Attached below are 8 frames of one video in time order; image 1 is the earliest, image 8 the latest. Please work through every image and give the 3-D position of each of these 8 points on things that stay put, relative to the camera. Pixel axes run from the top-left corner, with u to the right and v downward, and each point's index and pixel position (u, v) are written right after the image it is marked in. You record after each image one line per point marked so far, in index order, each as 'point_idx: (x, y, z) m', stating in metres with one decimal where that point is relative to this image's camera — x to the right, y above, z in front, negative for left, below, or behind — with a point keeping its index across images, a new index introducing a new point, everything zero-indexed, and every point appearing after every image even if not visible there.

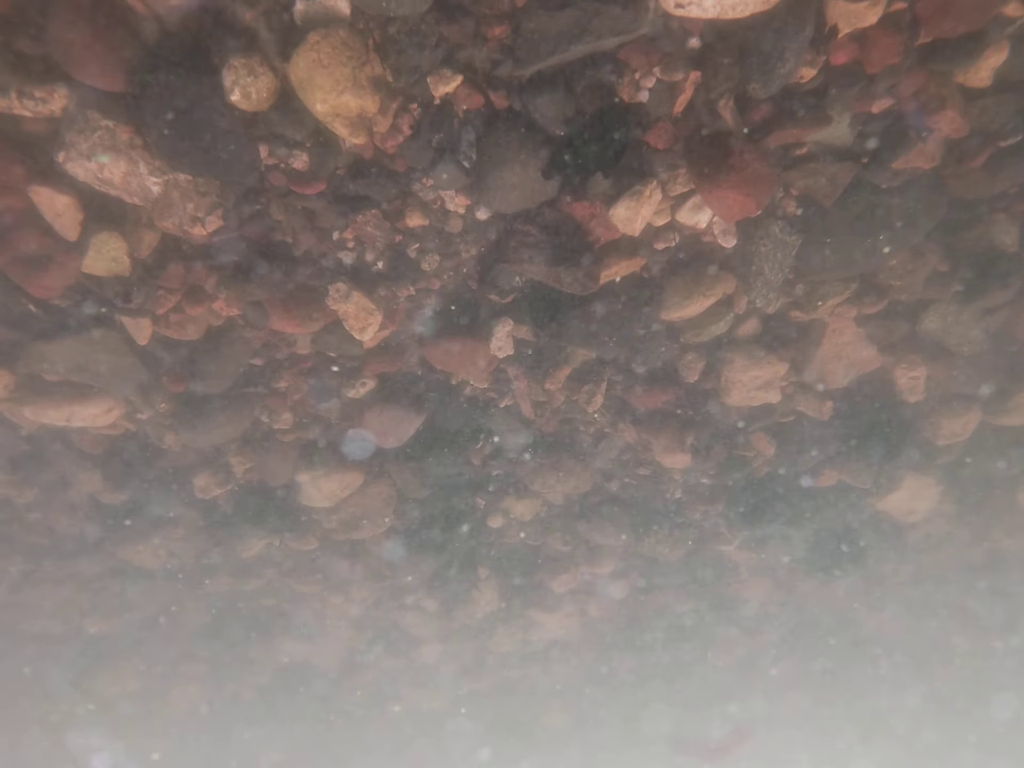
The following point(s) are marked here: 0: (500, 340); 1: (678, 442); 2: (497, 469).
0: (0.0, +0.2, +3.5) m
1: (+1.0, -0.3, +4.0) m
2: (0.0, -0.5, +4.2) m
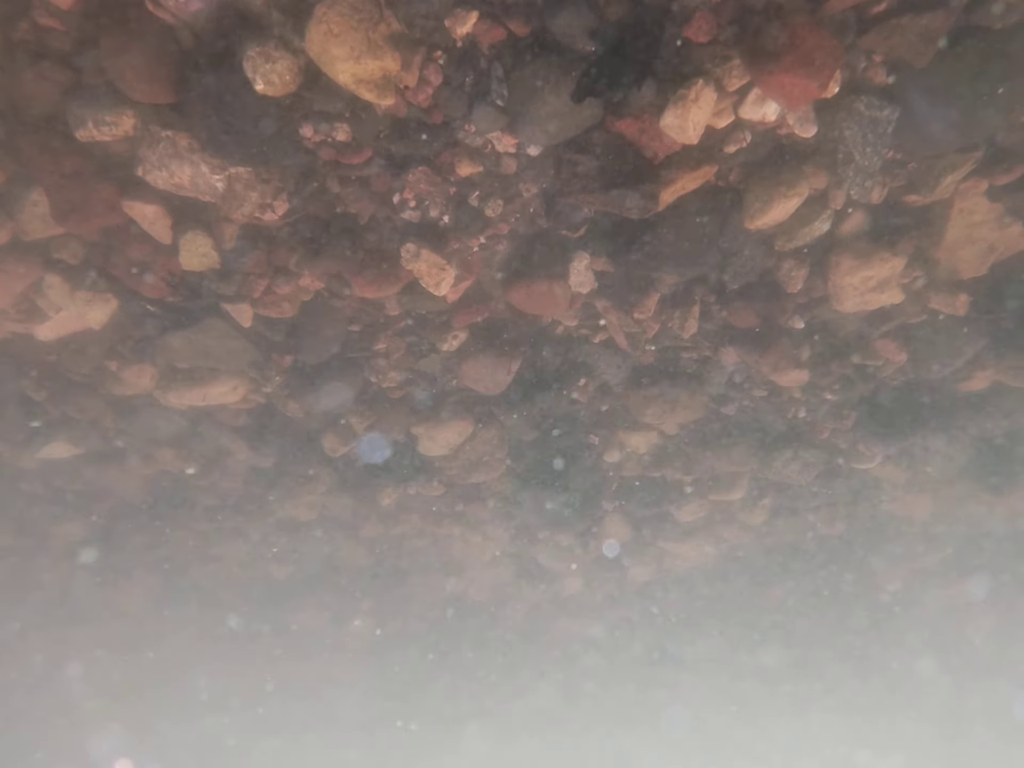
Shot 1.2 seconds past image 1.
0: (+0.3, +0.6, +3.4) m
1: (+1.5, +0.1, +3.7) m
2: (+0.6, -0.1, +4.2) m
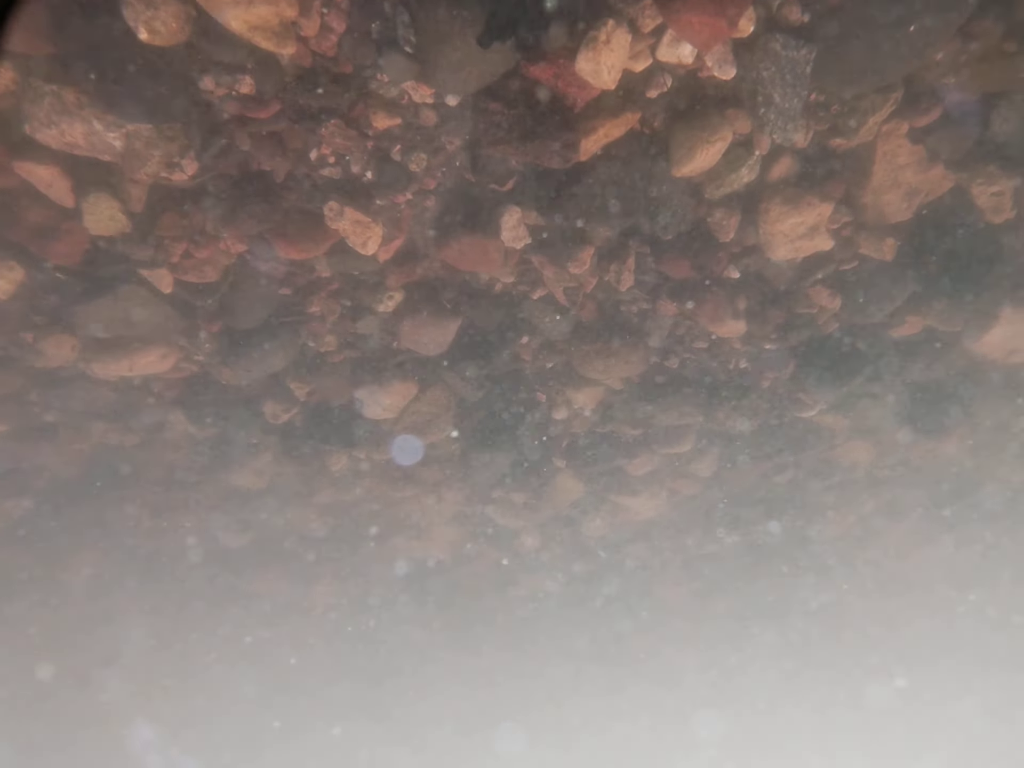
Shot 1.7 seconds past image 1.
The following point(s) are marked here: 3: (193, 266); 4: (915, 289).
0: (0.0, +0.8, +3.3) m
1: (+1.1, +0.4, +3.7) m
2: (+0.3, +0.1, +4.2) m
3: (-1.6, +0.6, +3.3) m
4: (+2.1, +0.5, +3.6) m
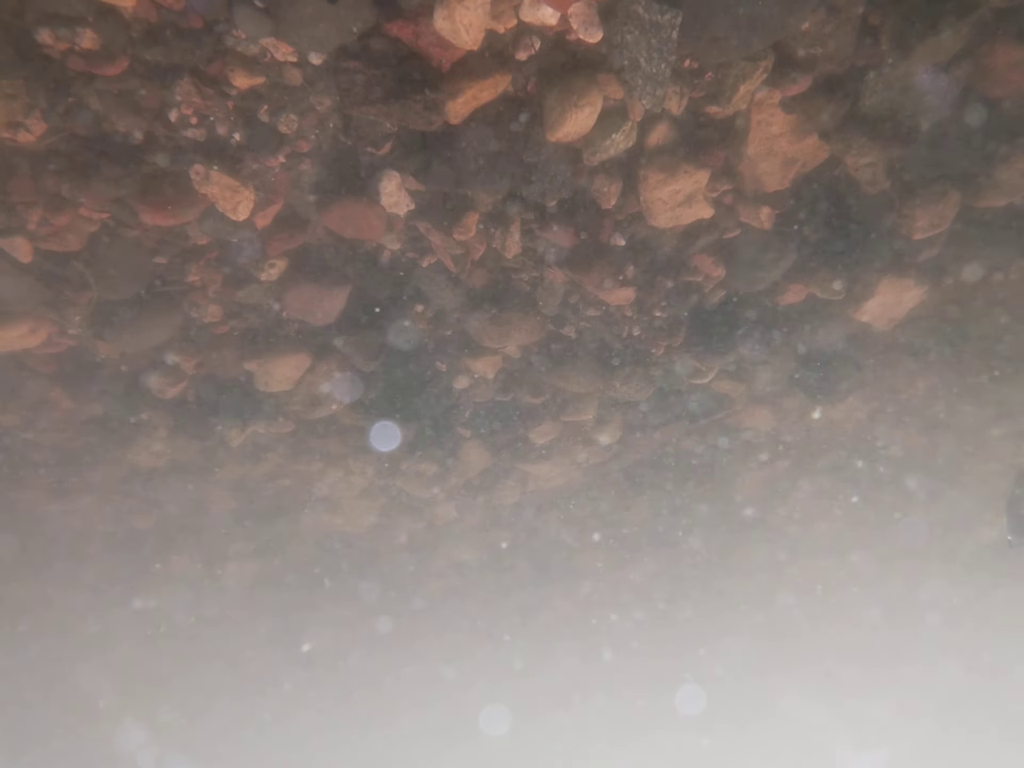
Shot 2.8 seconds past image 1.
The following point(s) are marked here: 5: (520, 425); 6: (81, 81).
0: (-0.6, +0.9, +3.2) m
1: (+0.6, +0.6, +3.7) m
2: (-0.4, +0.3, +4.1) m
3: (-2.1, +0.7, +3.2) m
4: (+1.5, +0.7, +3.7) m
5: (+0.1, -0.3, +4.9) m
6: (-1.7, +1.2, +2.7) m
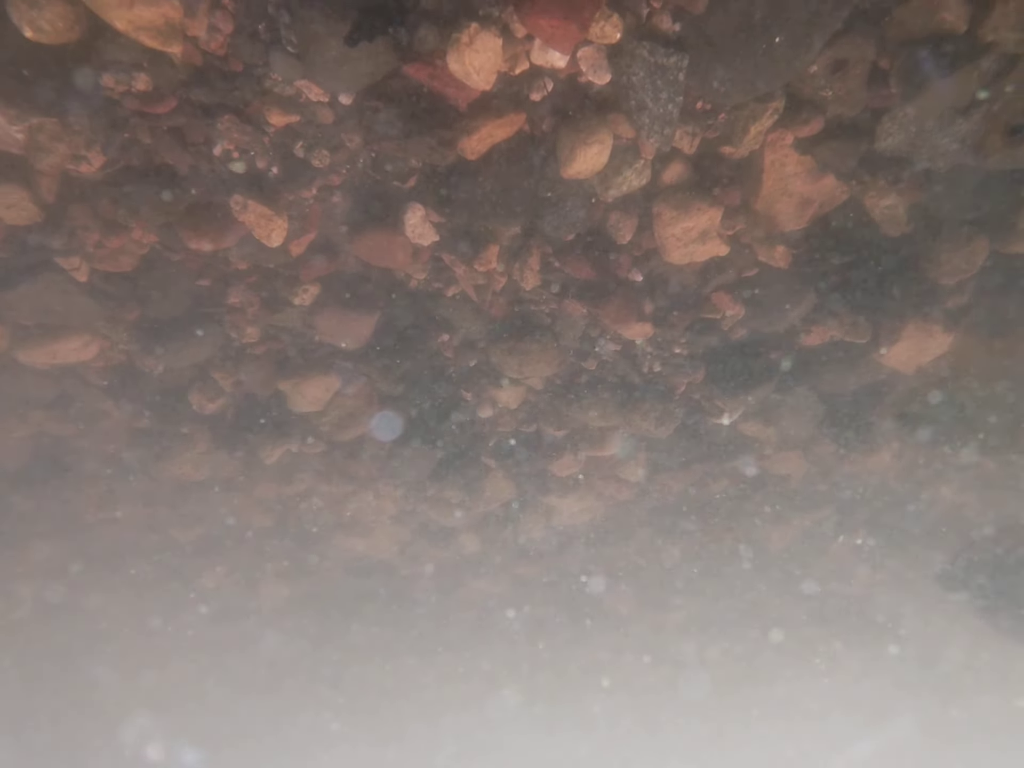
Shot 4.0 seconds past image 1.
0: (-0.5, +0.8, +3.4) m
1: (+0.7, +0.4, +3.7) m
2: (-0.2, +0.1, +4.2) m
3: (-2.1, +0.7, +3.5) m
4: (+1.6, +0.4, +3.7) m
5: (+0.2, -0.5, +4.9) m
6: (-1.6, +1.2, +3.0) m
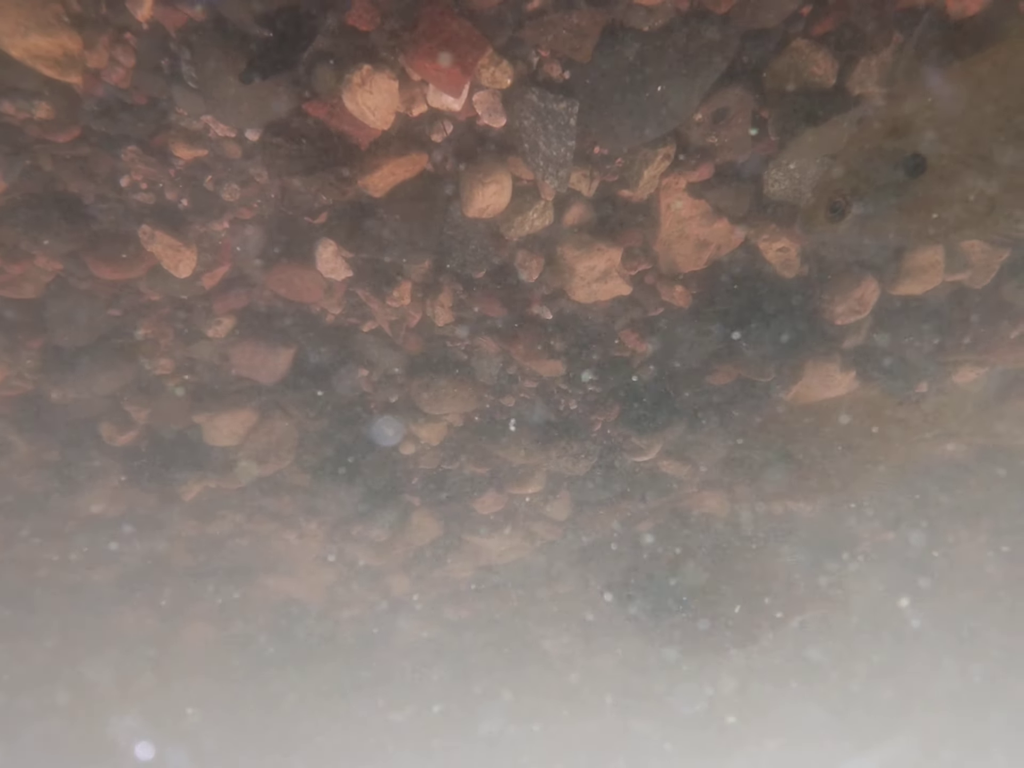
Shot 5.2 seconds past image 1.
0: (-1.0, +0.6, +3.5) m
1: (+0.2, +0.2, +3.8) m
2: (-0.7, -0.1, +4.2) m
3: (-2.5, +0.5, +3.4) m
4: (+1.2, +0.2, +3.8) m
5: (-0.3, -0.8, +4.9) m
6: (-2.1, +1.0, +3.0) m
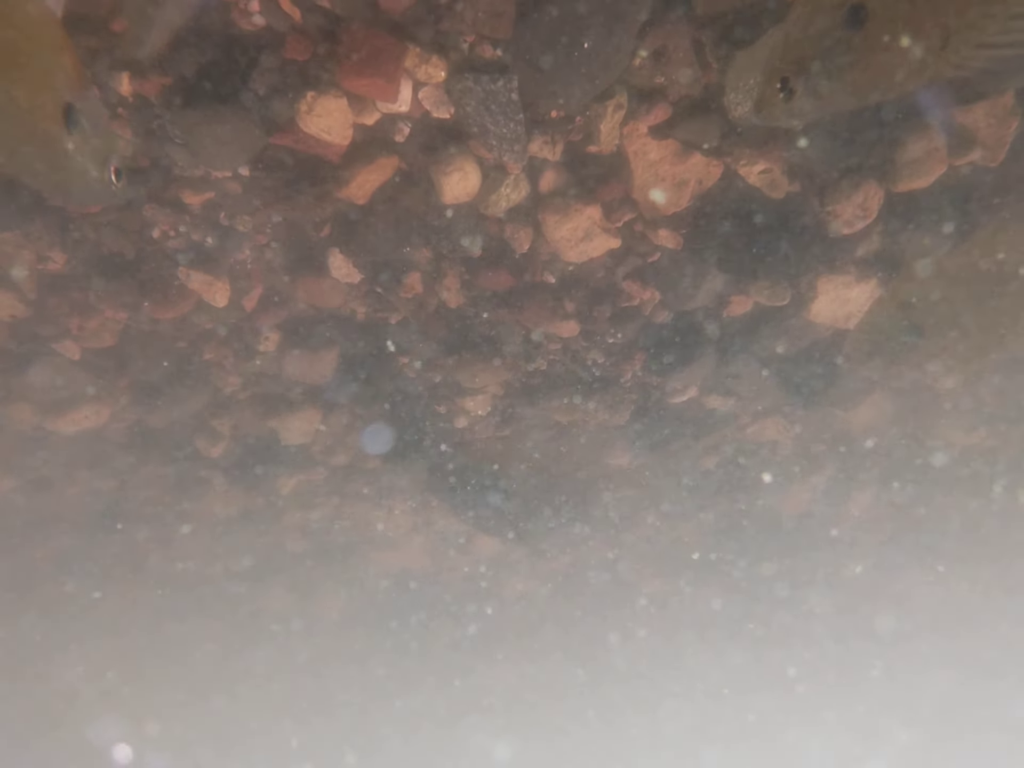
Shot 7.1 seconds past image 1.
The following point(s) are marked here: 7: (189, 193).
0: (-1.0, +0.7, +3.8) m
1: (+0.2, +0.4, +3.9) m
2: (-0.5, +0.1, +4.5) m
3: (-2.5, +0.3, +4.1) m
4: (+1.2, +0.6, +3.7) m
5: (+0.1, -0.5, +5.1) m
6: (-2.2, +0.9, +3.5) m
7: (-1.6, +1.0, +3.4) m
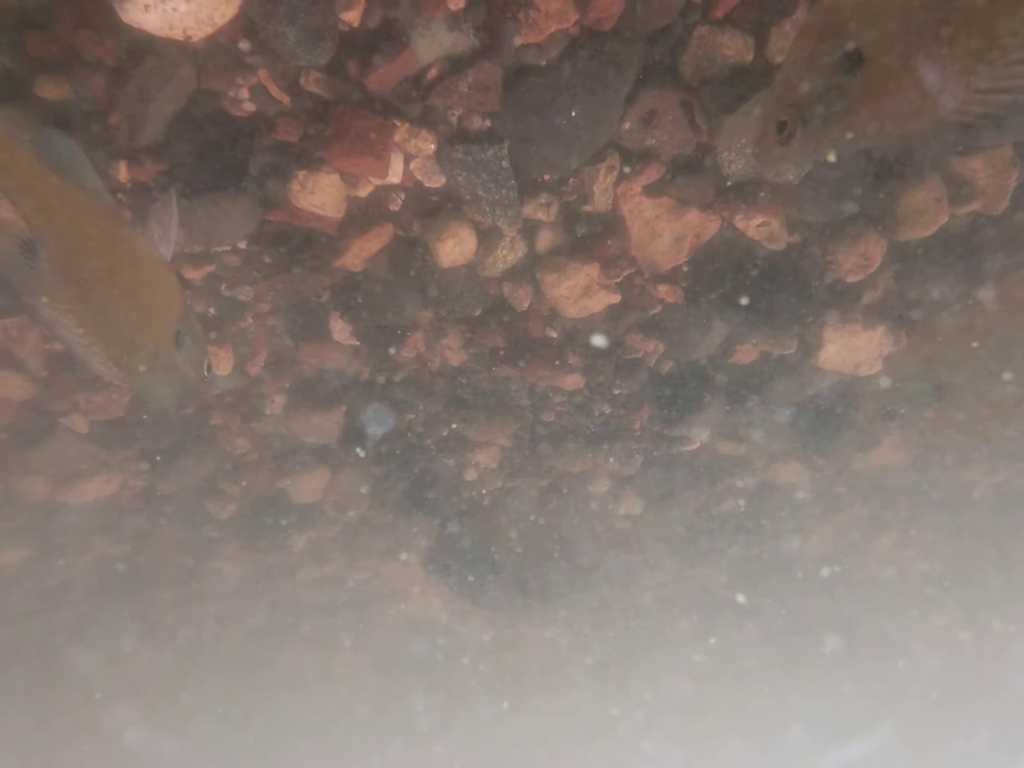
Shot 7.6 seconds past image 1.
0: (-1.0, +0.3, +3.8) m
1: (+0.2, +0.1, +3.9) m
2: (-0.5, -0.3, +4.5) m
3: (-2.5, -0.1, +4.1) m
4: (+1.2, +0.3, +3.7) m
5: (+0.2, -0.9, +5.1) m
6: (-2.2, +0.4, +3.6) m
7: (-1.7, +0.6, +3.5) m
